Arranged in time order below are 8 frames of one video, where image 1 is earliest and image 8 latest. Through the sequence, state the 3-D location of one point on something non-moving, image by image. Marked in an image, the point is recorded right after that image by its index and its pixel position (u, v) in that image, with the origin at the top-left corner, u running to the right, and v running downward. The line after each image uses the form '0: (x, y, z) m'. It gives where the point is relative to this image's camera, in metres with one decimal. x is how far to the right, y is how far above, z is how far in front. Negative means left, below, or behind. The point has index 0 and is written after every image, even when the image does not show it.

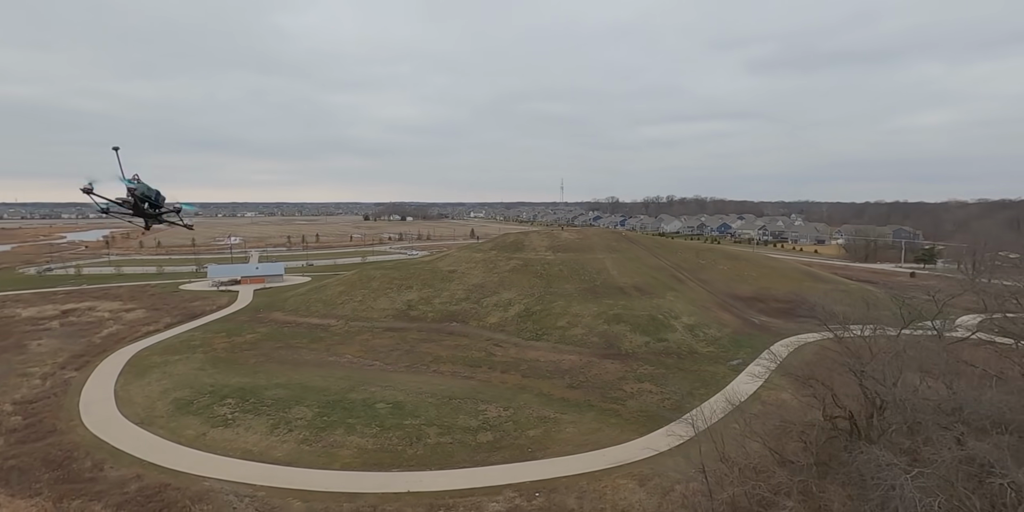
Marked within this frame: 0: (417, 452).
0: (-3.0, -6.2, +16.9) m
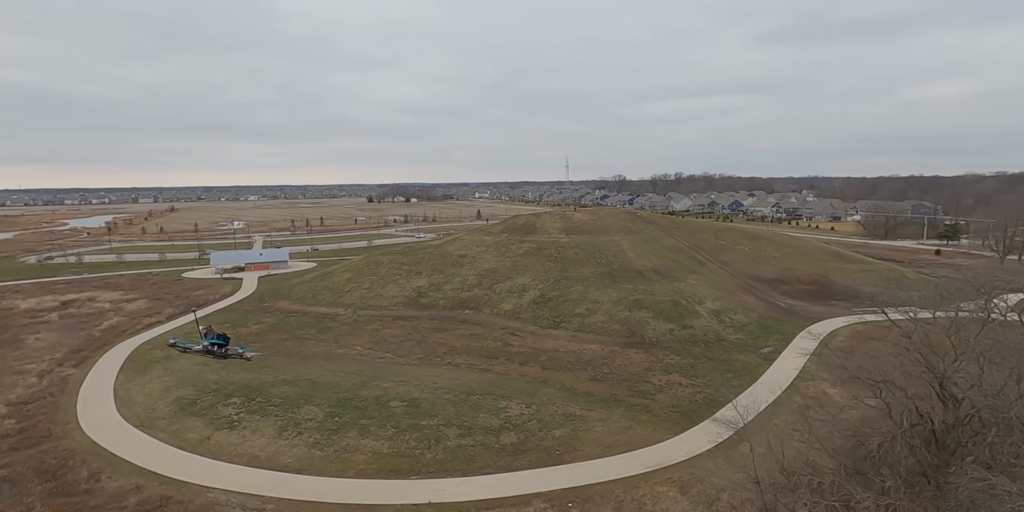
0: (-2.2, -5.8, +15.6) m
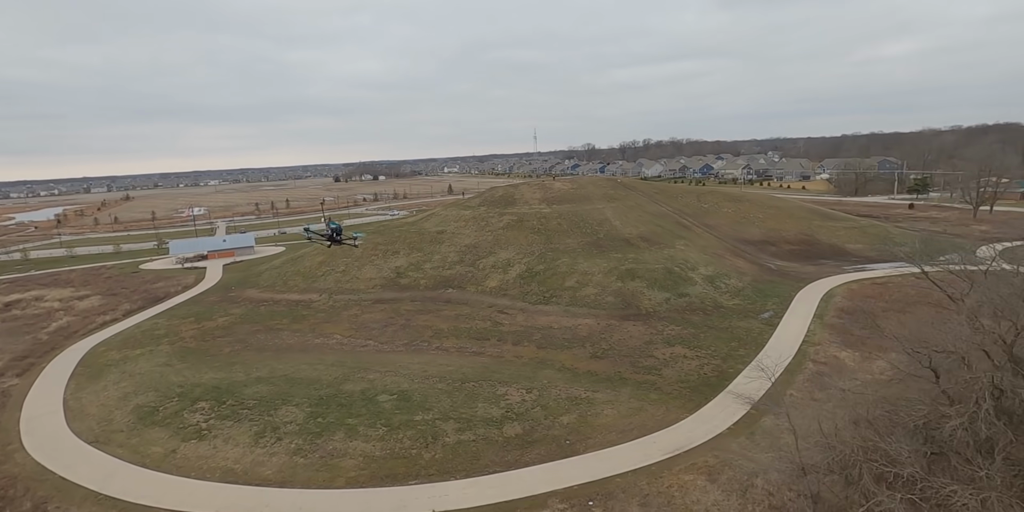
0: (-2.0, -5.2, +14.0) m
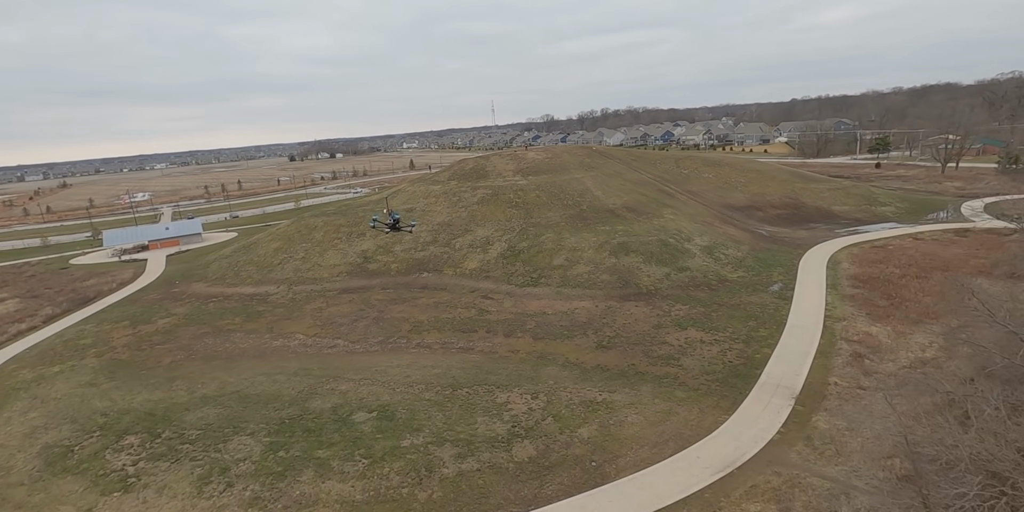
0: (-1.7, -5.0, +11.1) m
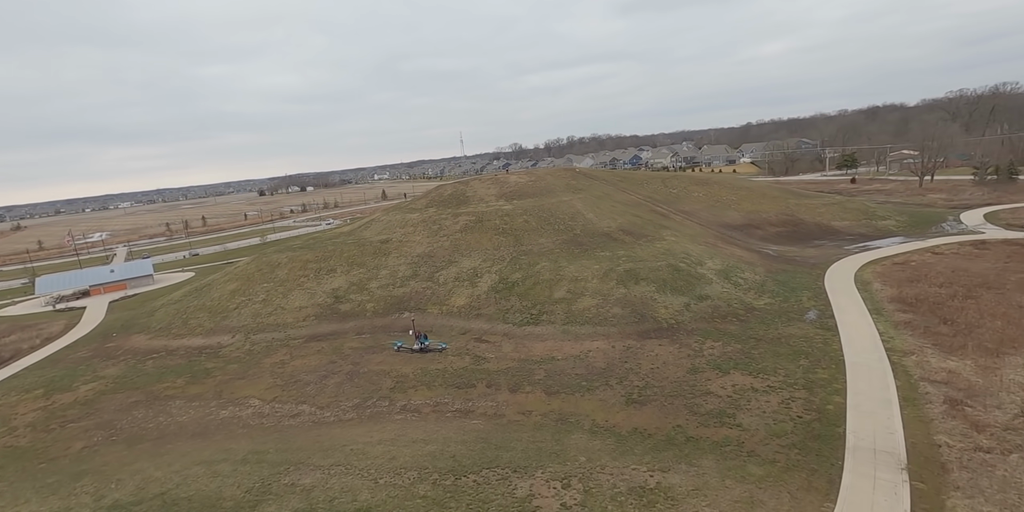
0: (-1.0, -5.7, +7.3) m
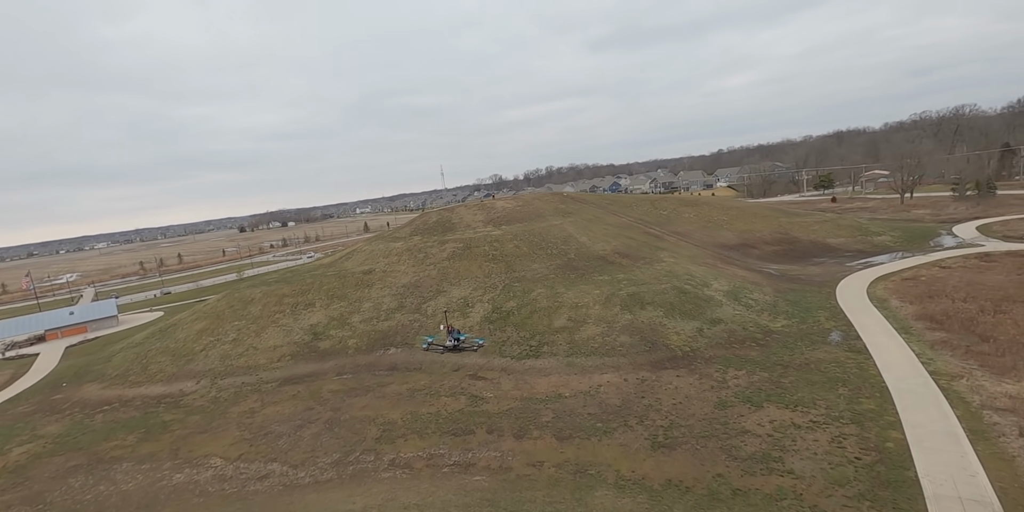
0: (-0.5, -5.9, +5.0) m
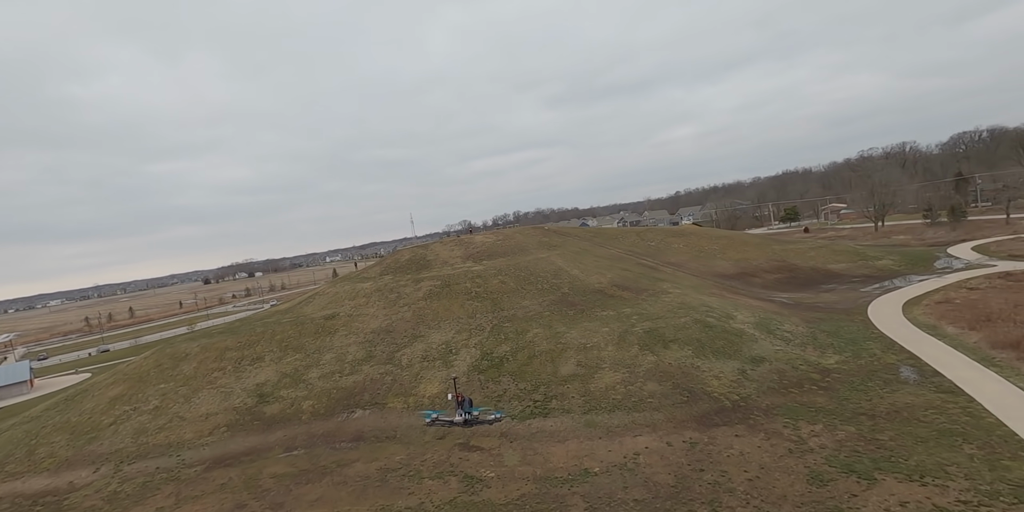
0: (+0.4, -5.6, +0.5) m
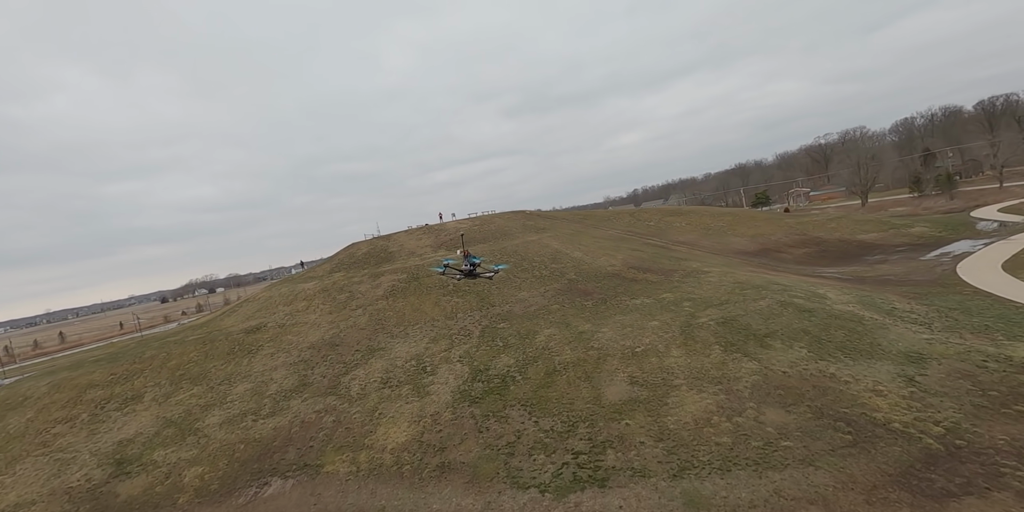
0: (+1.8, -4.7, -6.4) m
